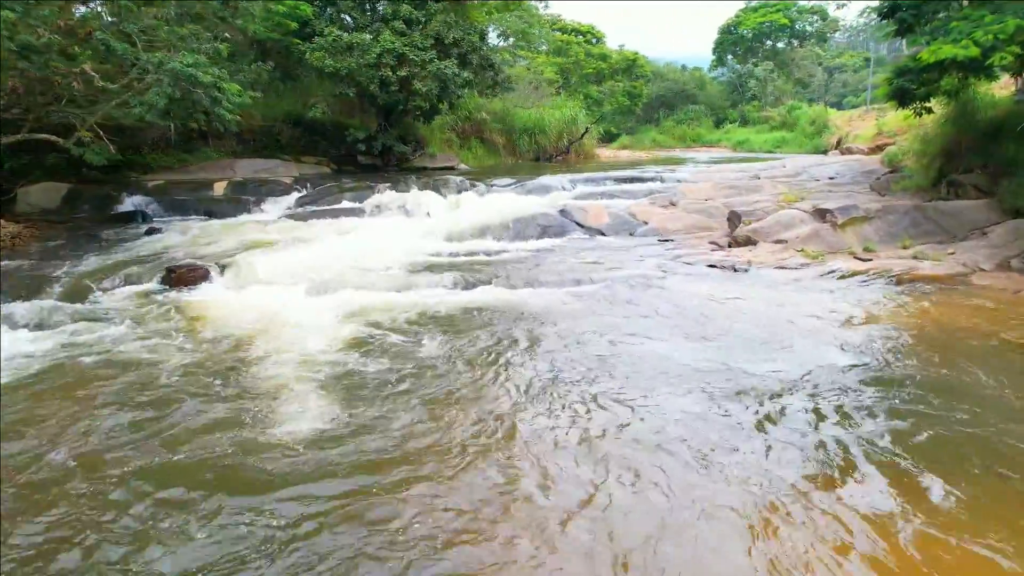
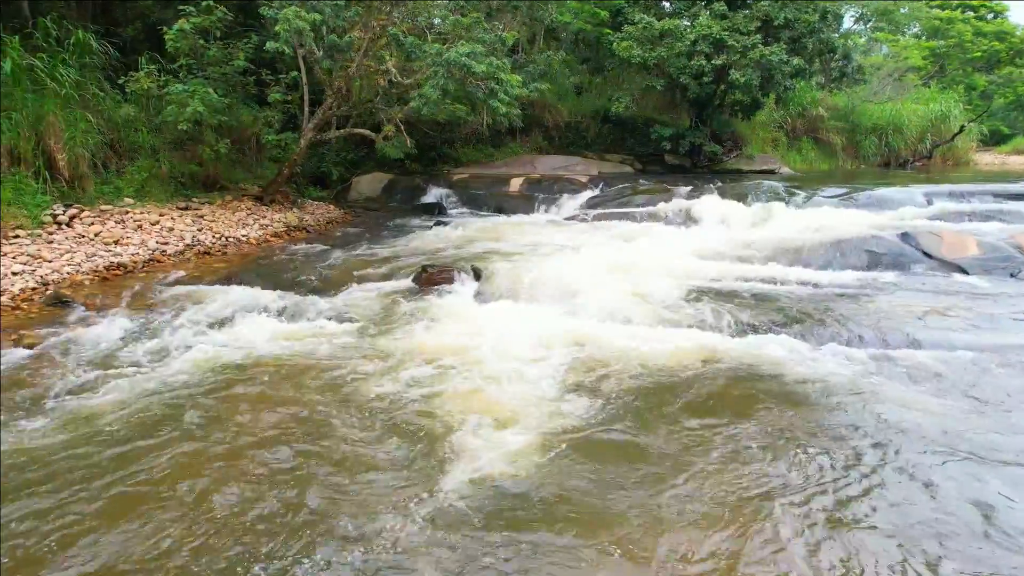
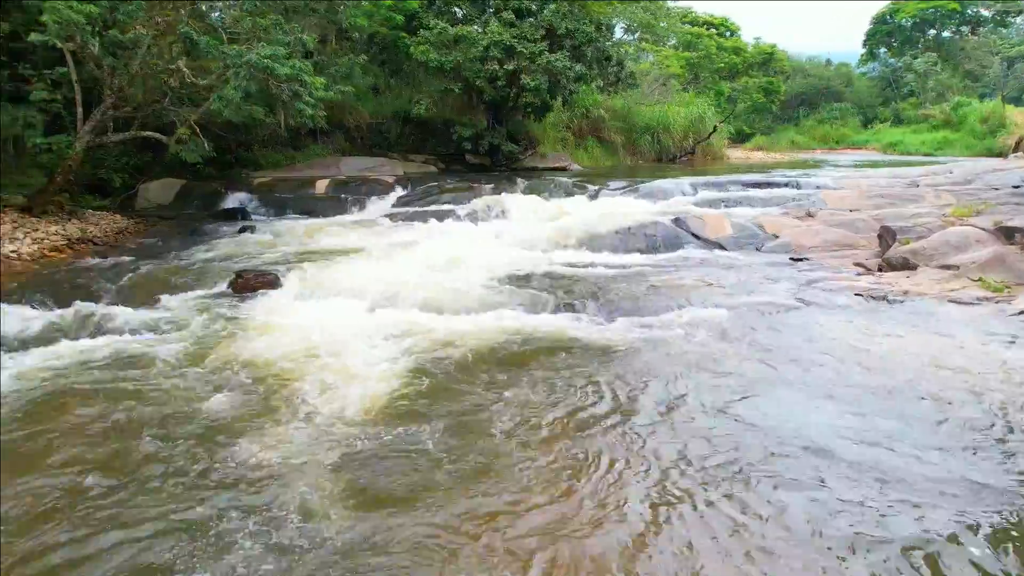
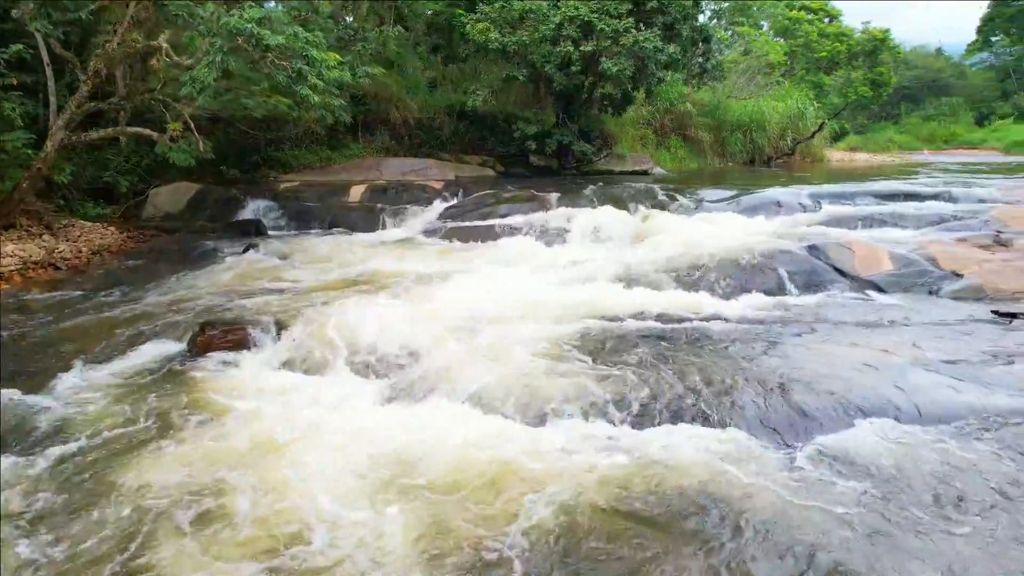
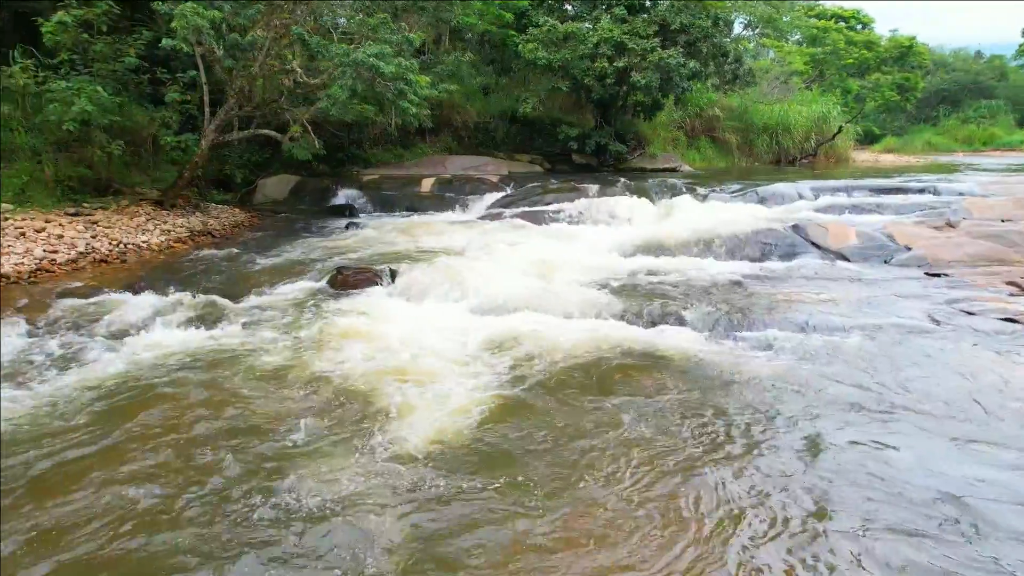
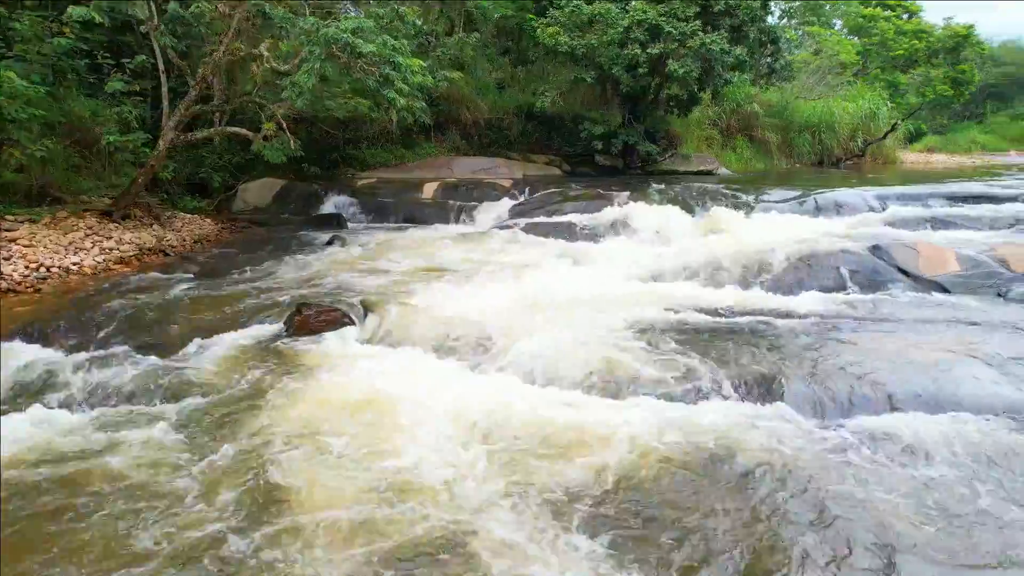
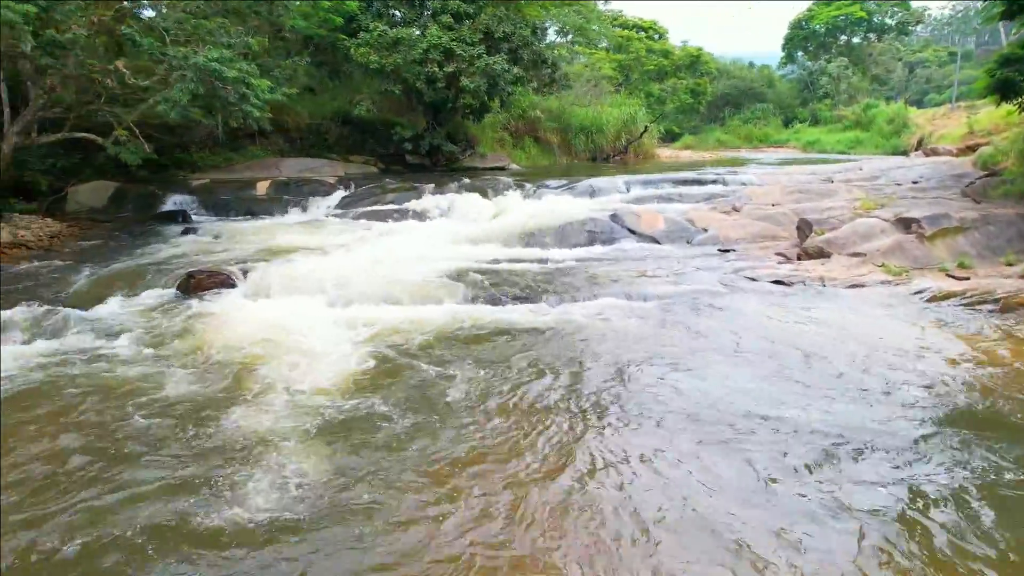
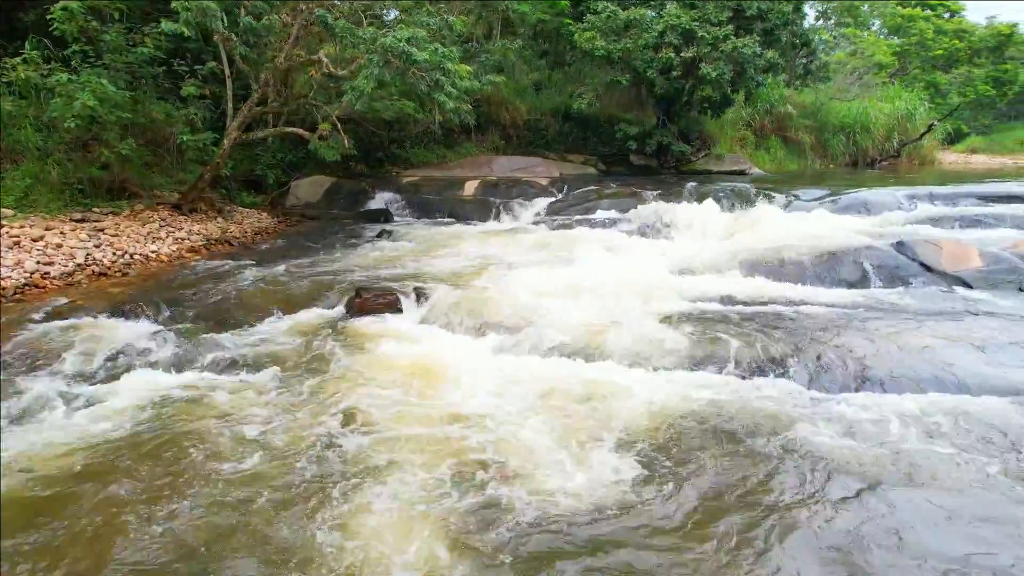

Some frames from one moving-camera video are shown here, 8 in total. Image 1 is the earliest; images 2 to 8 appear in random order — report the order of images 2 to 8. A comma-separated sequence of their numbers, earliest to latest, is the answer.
7, 3, 5, 2, 8, 6, 4
